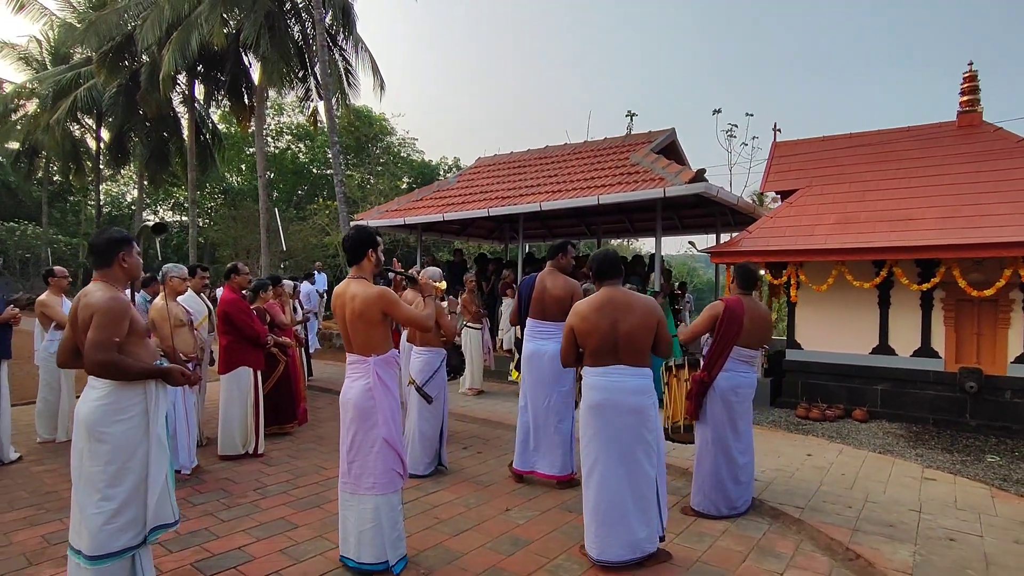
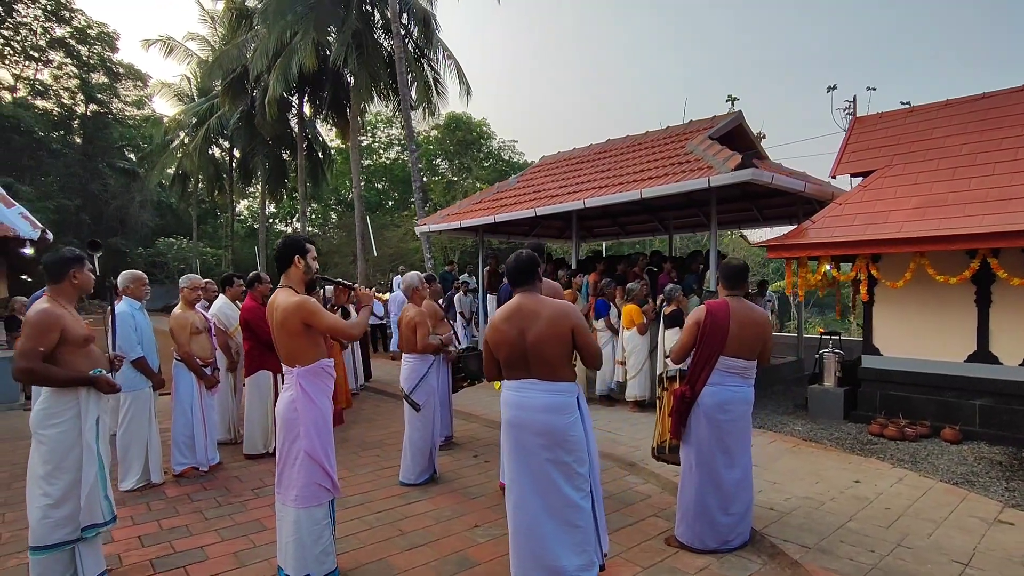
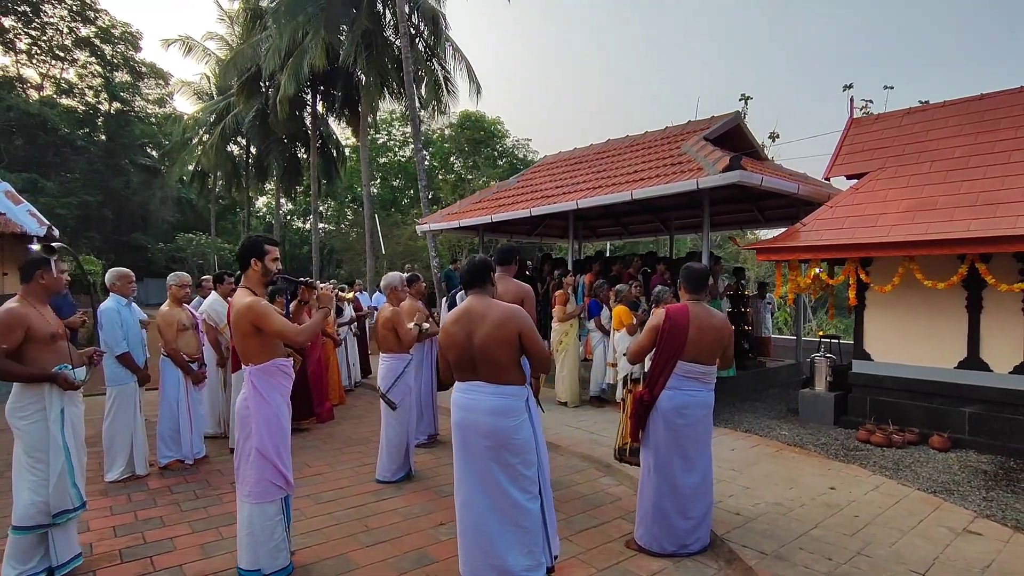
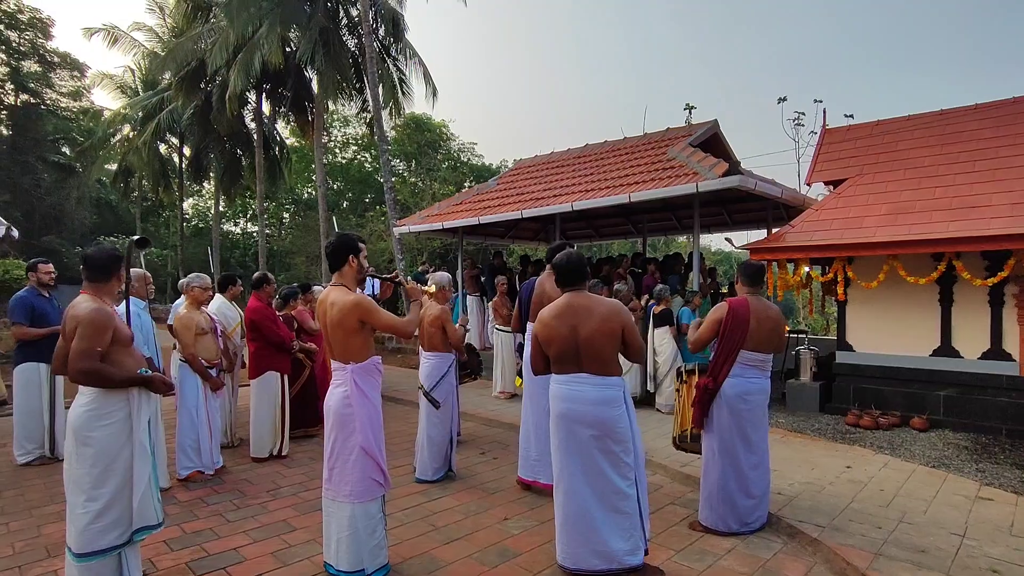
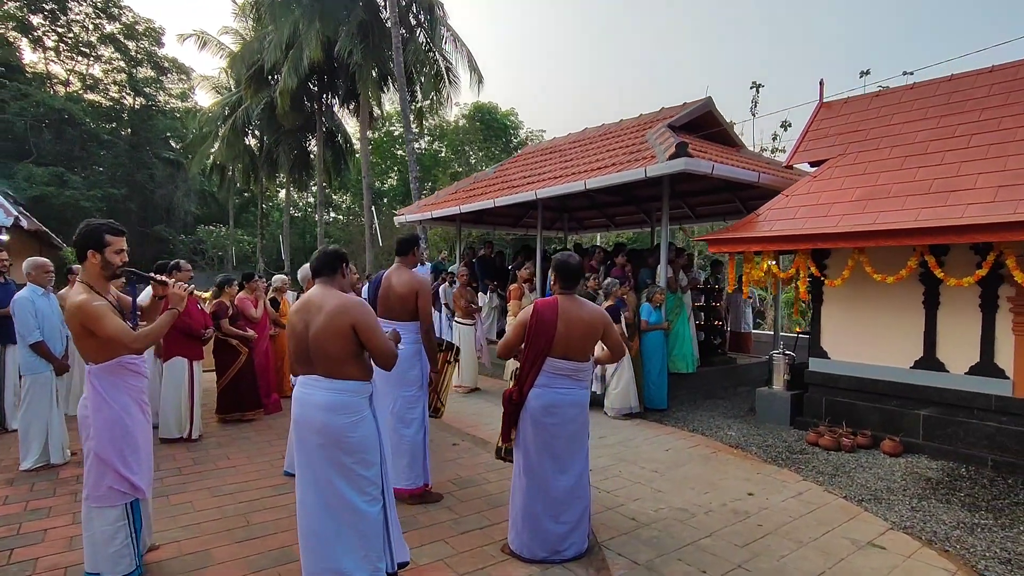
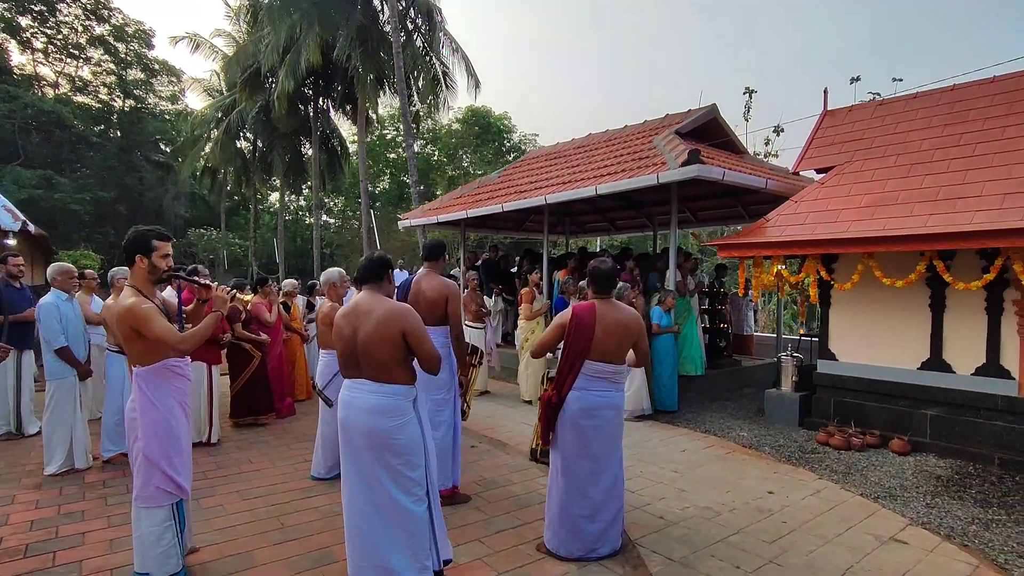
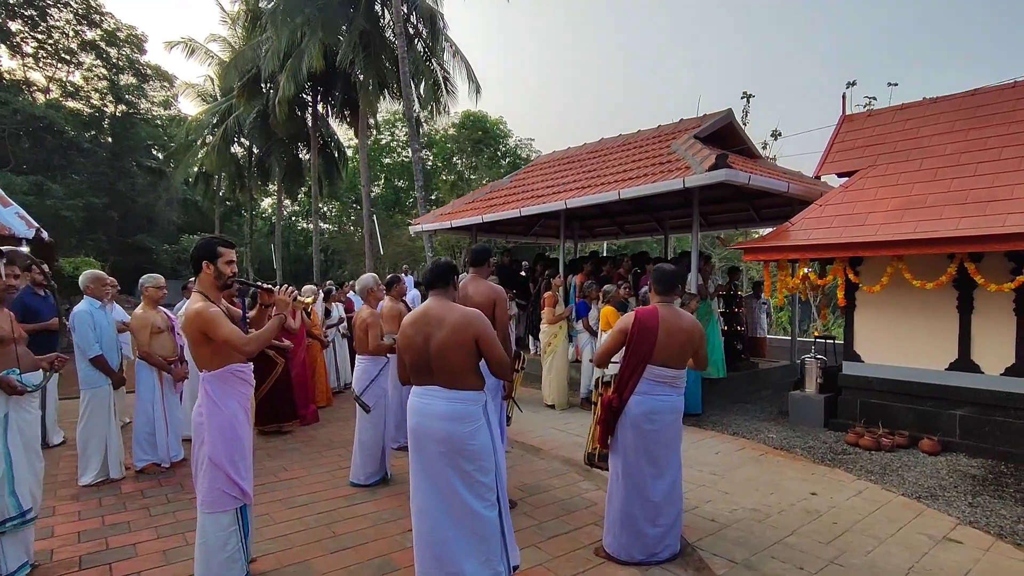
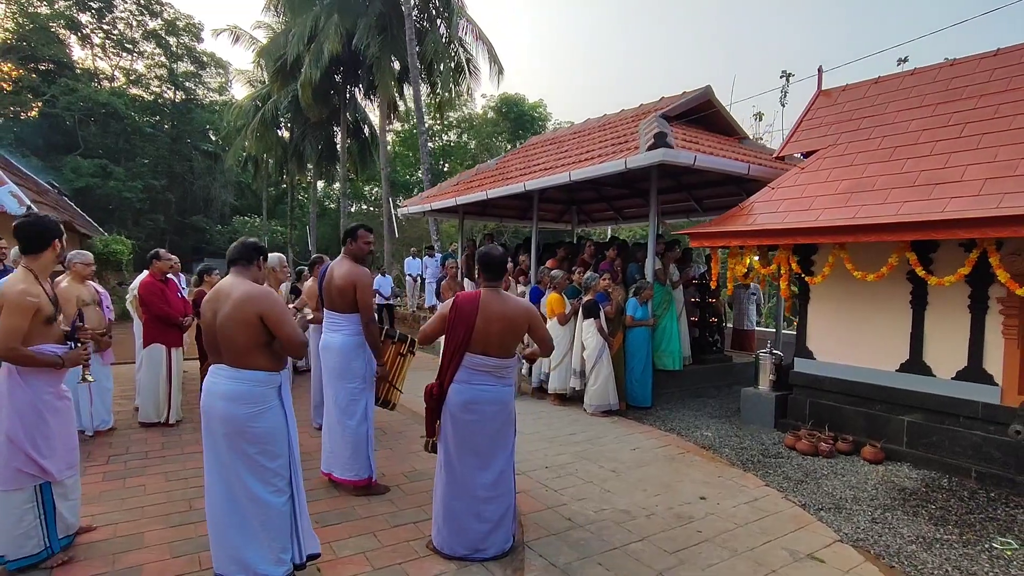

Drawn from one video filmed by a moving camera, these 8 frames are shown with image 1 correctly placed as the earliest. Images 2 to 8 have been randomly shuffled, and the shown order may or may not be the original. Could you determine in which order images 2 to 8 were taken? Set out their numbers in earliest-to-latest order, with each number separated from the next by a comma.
4, 2, 3, 7, 6, 5, 8
